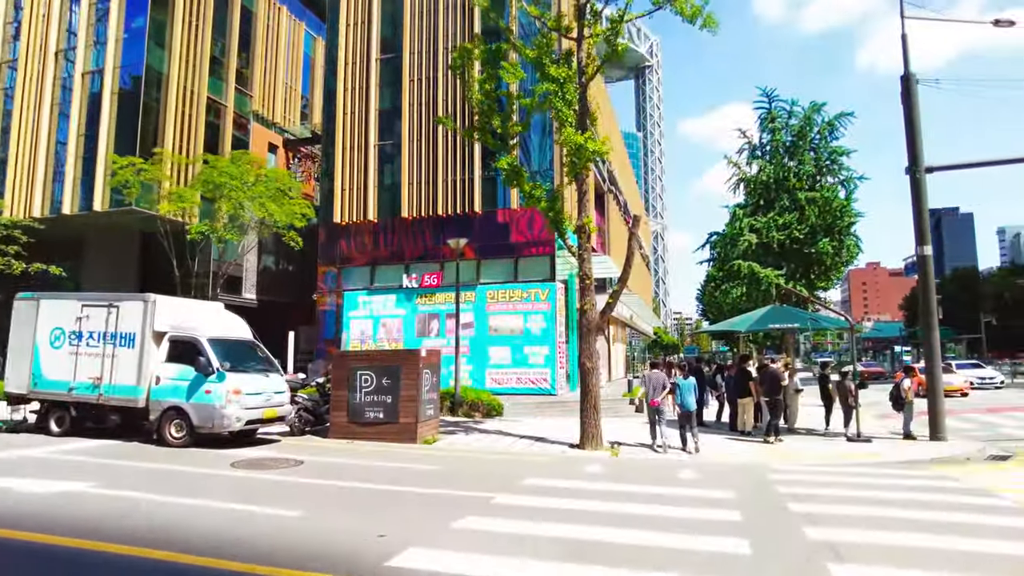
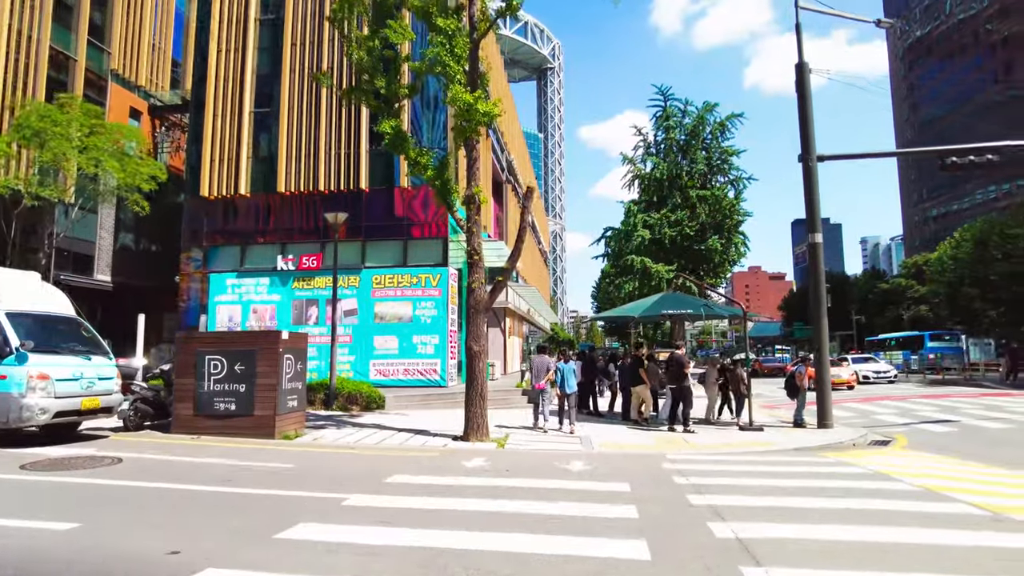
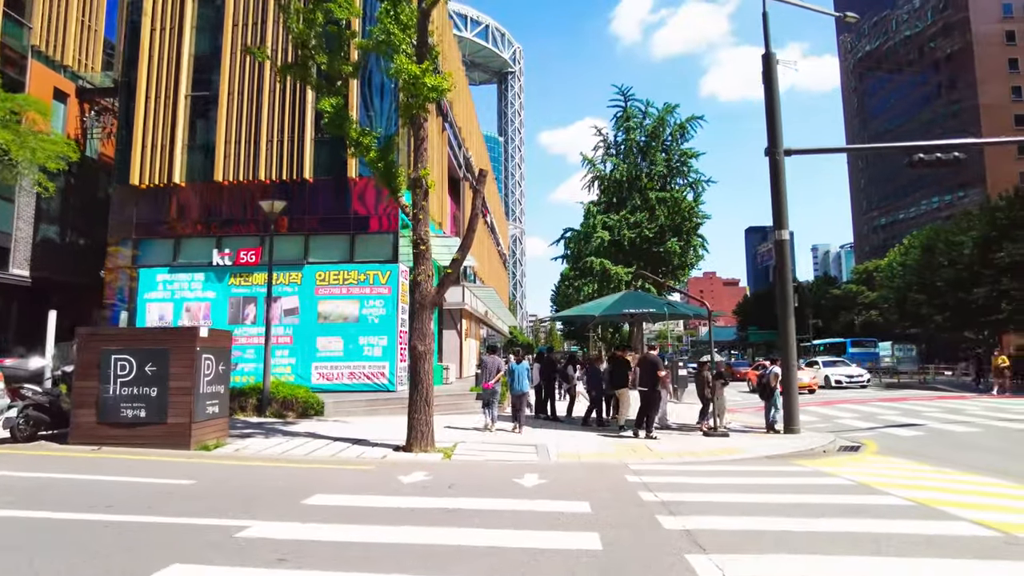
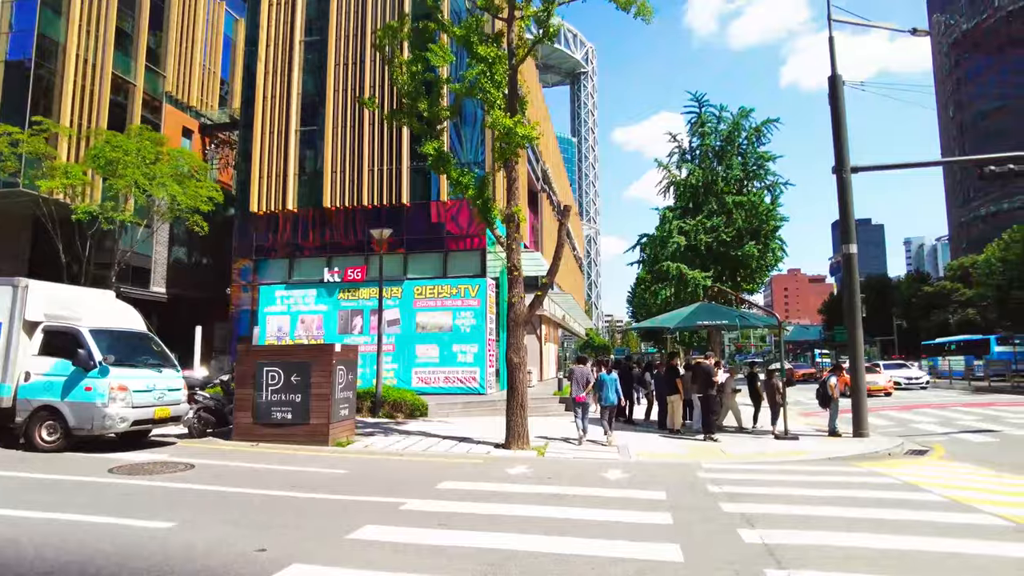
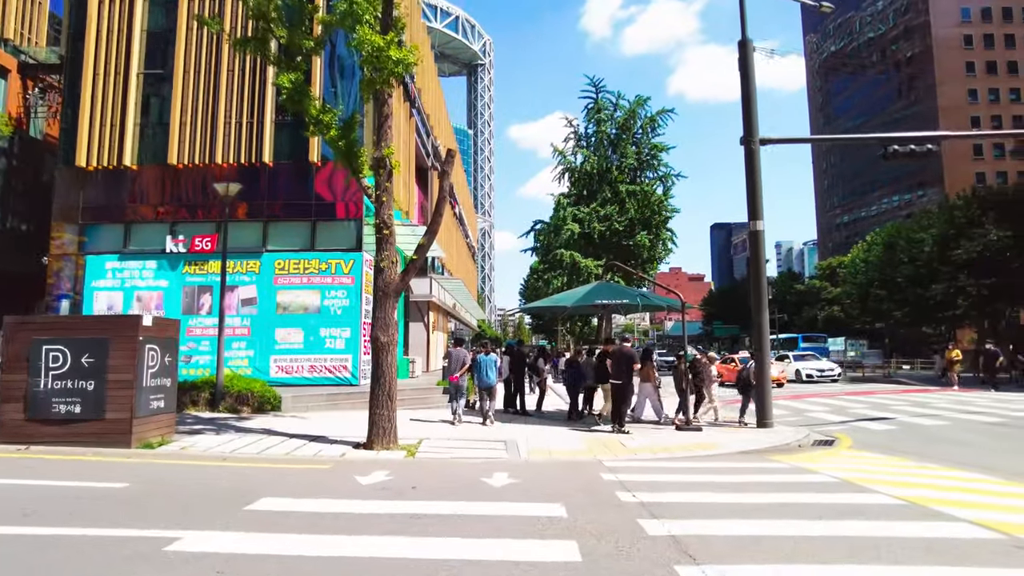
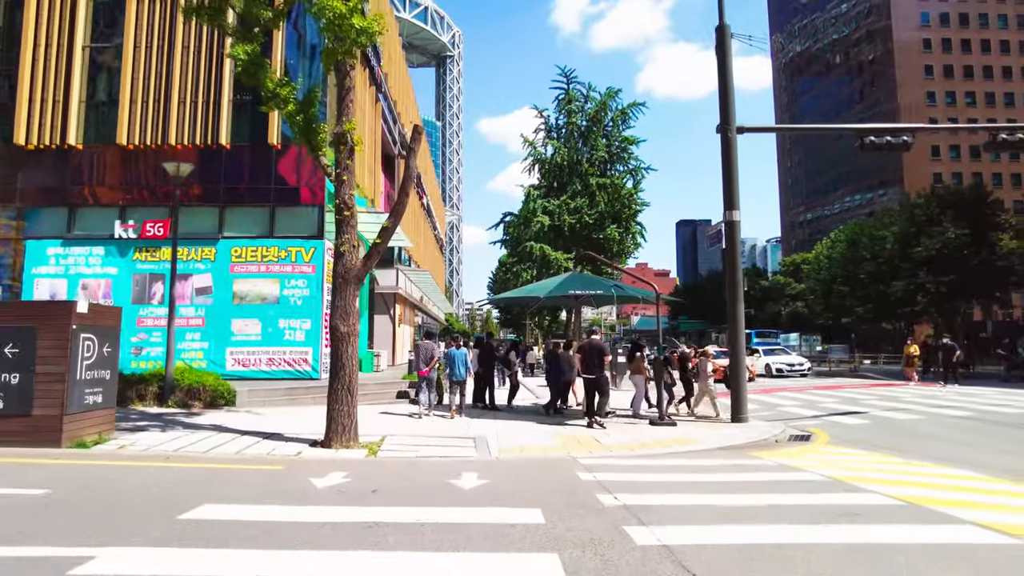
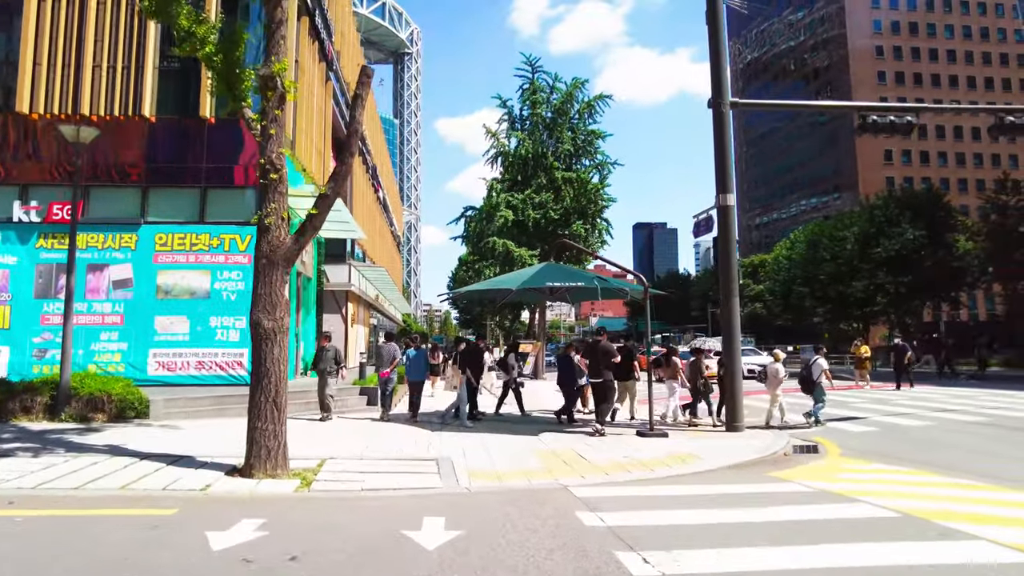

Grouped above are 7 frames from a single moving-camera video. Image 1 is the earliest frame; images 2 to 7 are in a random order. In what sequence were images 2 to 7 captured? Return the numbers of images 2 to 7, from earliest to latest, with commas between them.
4, 2, 3, 5, 6, 7
